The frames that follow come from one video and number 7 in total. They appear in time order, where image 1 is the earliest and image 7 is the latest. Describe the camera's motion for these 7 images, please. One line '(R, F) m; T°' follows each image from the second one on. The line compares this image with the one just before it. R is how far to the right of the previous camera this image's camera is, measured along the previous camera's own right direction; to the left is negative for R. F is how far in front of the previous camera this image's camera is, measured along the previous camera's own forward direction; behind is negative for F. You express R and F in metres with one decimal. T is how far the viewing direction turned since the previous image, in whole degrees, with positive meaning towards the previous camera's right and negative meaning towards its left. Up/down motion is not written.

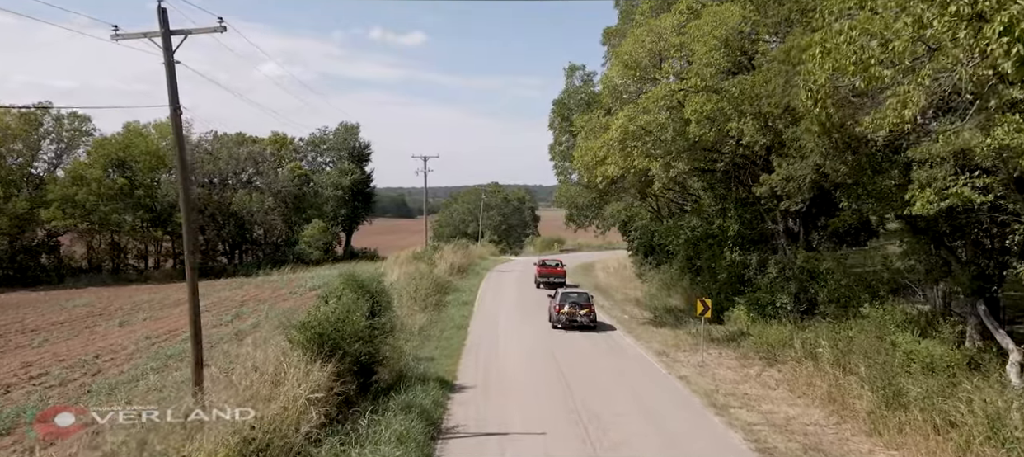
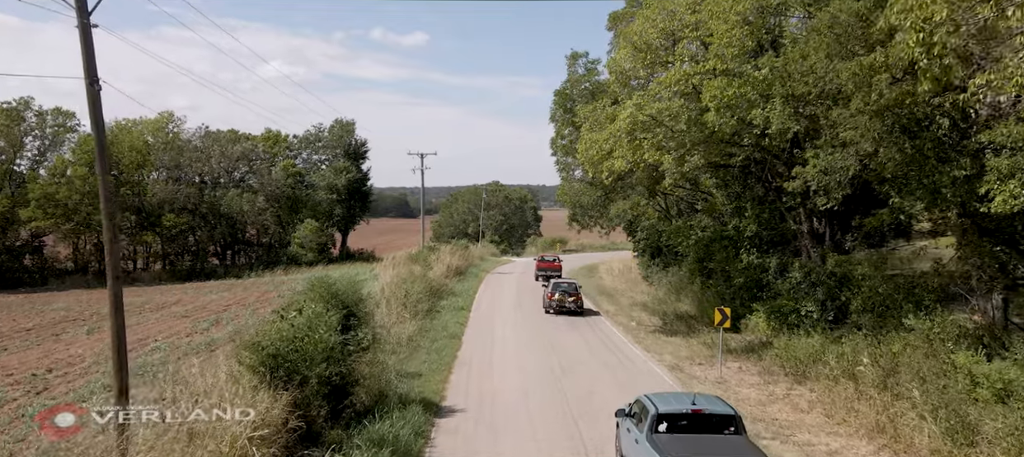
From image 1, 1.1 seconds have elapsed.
(+0.1, +2.2) m; 0°
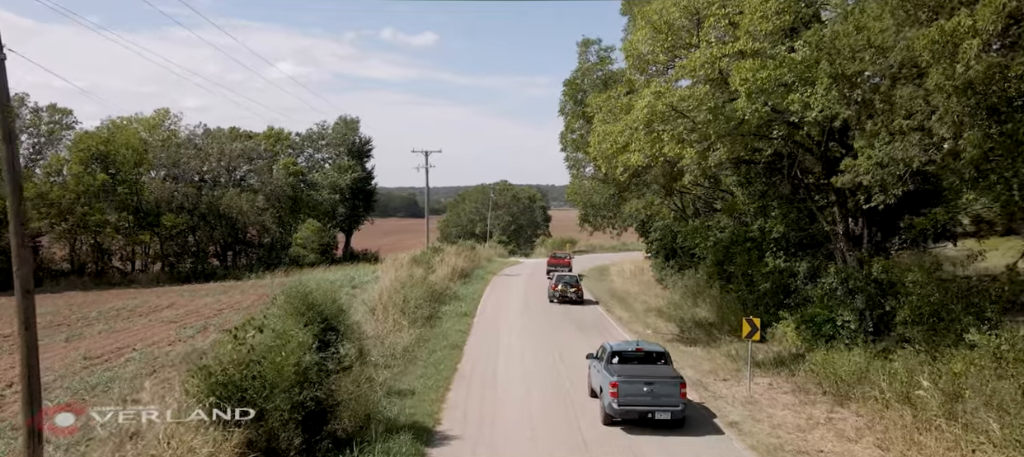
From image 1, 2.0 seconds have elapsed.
(+0.1, +2.0) m; -1°
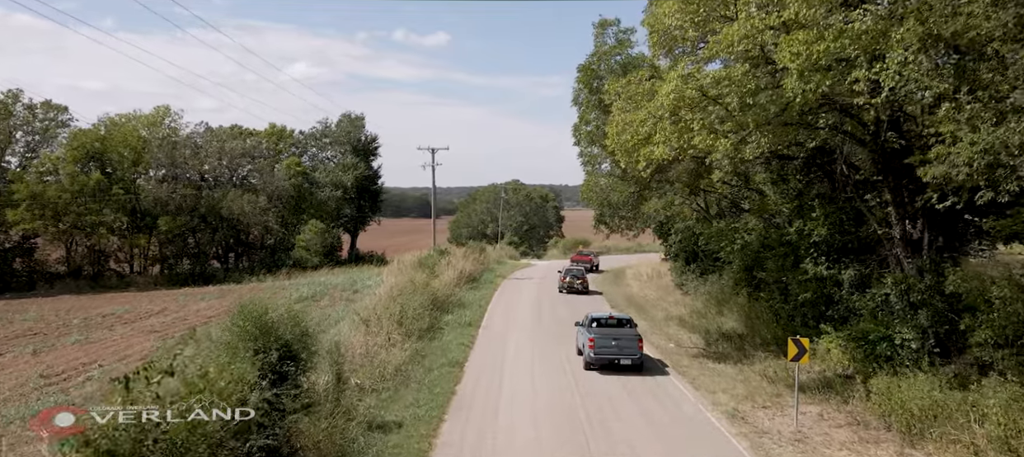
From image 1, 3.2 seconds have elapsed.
(+0.1, +2.6) m; -1°
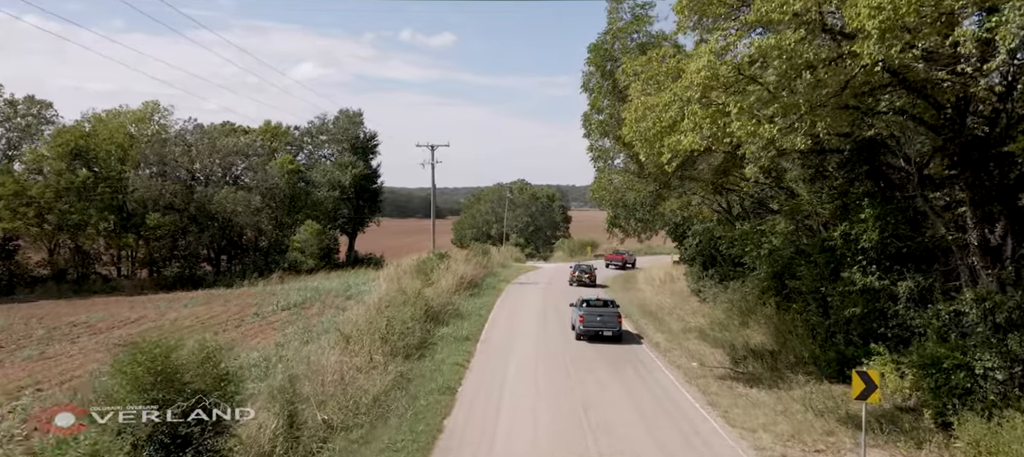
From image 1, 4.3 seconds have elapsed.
(+0.1, +2.9) m; 0°
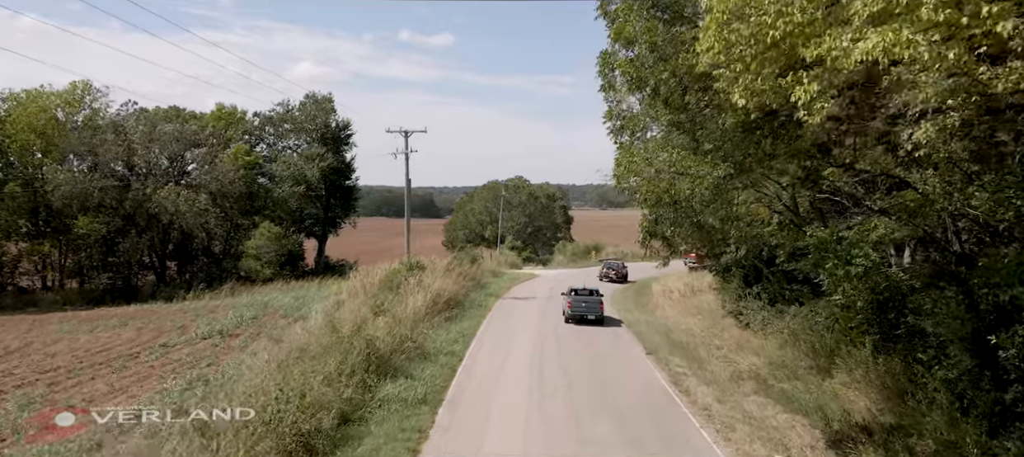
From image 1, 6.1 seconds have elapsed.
(+0.4, +8.4) m; 0°
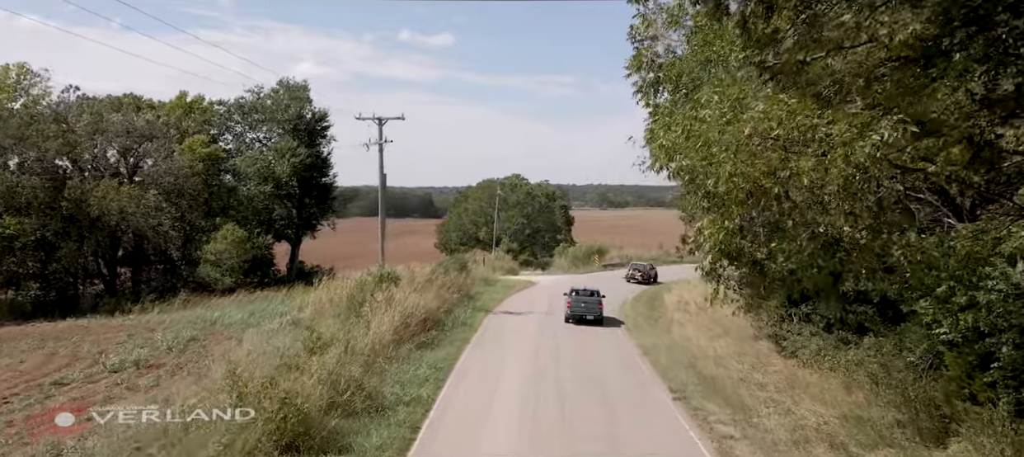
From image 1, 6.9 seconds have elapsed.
(+0.3, +5.8) m; 0°
